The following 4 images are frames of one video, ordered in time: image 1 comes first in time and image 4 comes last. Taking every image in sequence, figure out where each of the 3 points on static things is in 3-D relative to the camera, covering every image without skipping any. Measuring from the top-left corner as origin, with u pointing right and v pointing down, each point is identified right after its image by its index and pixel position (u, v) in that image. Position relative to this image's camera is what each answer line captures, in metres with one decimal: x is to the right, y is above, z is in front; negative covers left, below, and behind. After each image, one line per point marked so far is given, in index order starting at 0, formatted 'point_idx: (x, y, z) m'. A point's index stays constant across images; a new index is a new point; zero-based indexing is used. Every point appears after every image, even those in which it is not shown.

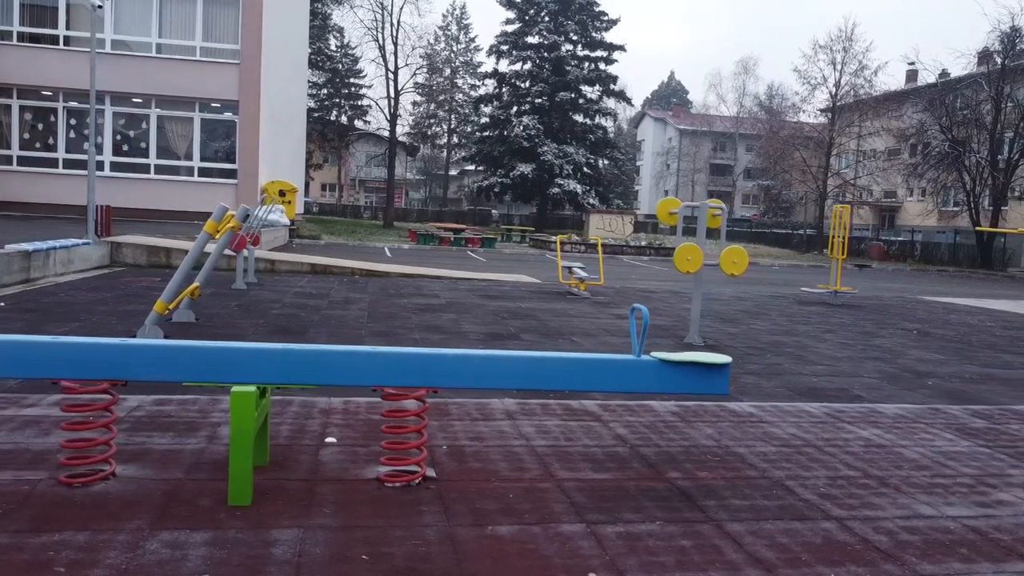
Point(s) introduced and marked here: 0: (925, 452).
0: (+2.8, -1.1, +5.7) m
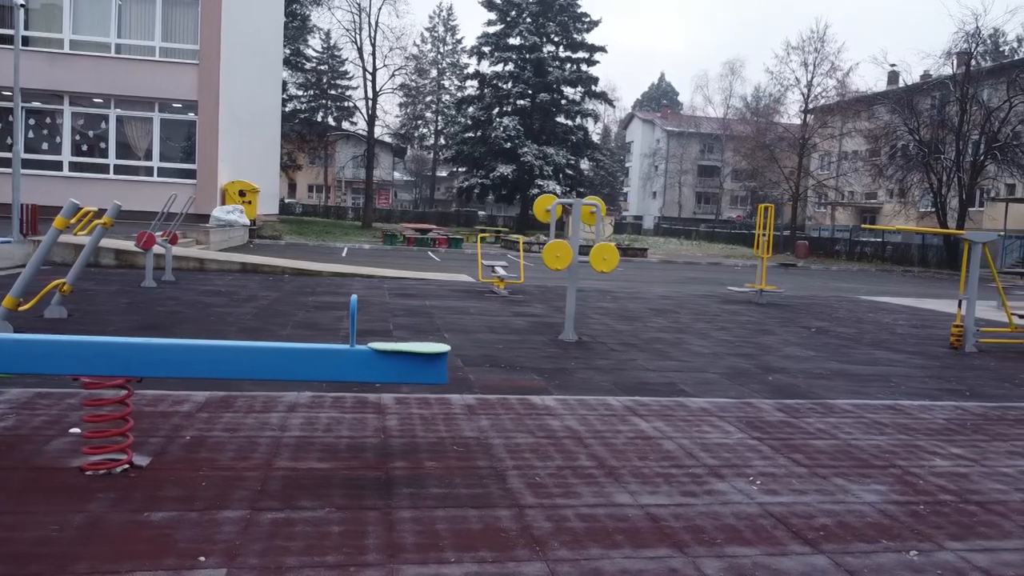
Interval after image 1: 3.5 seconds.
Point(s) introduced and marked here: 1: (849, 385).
0: (+1.2, -1.1, +5.7) m
1: (+3.4, -1.0, +8.4) m
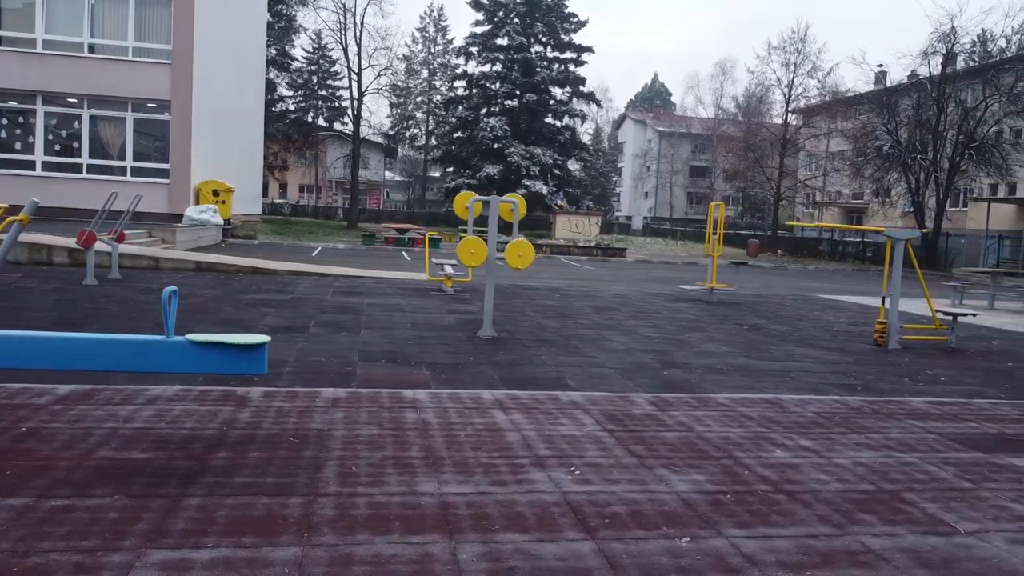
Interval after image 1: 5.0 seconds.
0: (+0.1, -1.0, +5.8) m
1: (+2.3, -0.9, +8.5) m
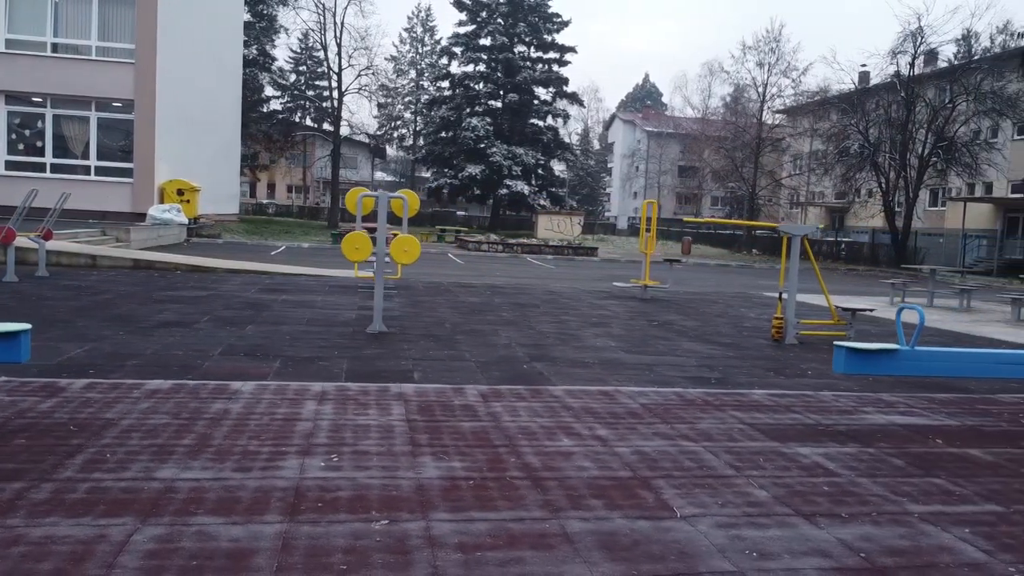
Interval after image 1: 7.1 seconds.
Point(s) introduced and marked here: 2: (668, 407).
0: (-1.3, -1.0, +5.9) m
1: (+0.9, -0.9, +8.5) m
2: (+1.3, -1.0, +7.1) m
